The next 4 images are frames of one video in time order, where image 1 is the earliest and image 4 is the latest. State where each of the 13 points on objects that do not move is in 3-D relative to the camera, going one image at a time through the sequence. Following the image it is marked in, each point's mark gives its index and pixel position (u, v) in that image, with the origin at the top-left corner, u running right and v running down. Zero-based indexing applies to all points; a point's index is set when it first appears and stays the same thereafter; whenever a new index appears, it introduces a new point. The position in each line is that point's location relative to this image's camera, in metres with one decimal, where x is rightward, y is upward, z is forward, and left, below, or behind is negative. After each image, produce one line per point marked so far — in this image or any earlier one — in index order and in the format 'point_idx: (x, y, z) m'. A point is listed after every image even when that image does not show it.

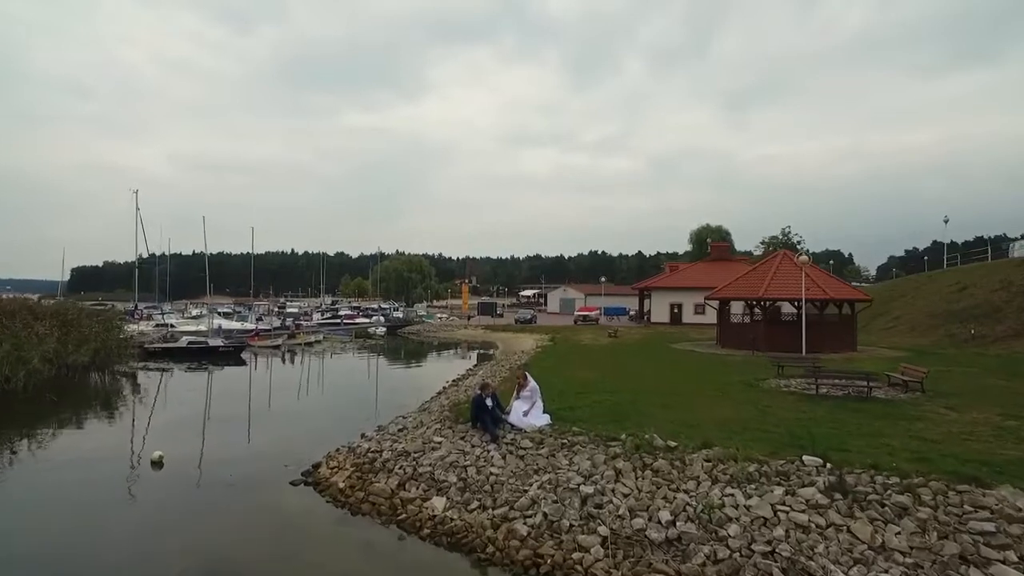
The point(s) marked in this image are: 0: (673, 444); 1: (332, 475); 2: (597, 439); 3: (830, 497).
0: (+2.6, -2.5, +10.5) m
1: (-3.4, -3.5, +12.4) m
2: (+1.4, -2.6, +11.1) m
3: (+4.1, -2.7, +8.4) m
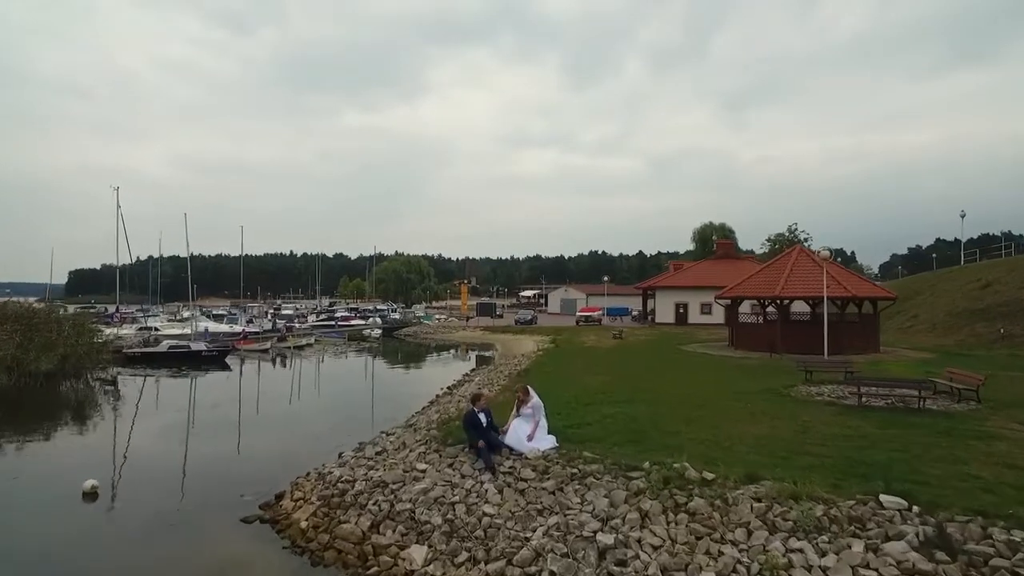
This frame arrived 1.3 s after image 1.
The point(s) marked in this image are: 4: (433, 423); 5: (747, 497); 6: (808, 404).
0: (+2.5, -2.4, +8.4) m
1: (-3.4, -3.5, +10.4) m
2: (+1.4, -2.5, +9.1) m
3: (+4.0, -2.6, +6.4) m
4: (-1.6, -2.7, +13.2) m
5: (+2.8, -2.5, +7.8) m
6: (+6.8, -2.6, +15.0) m
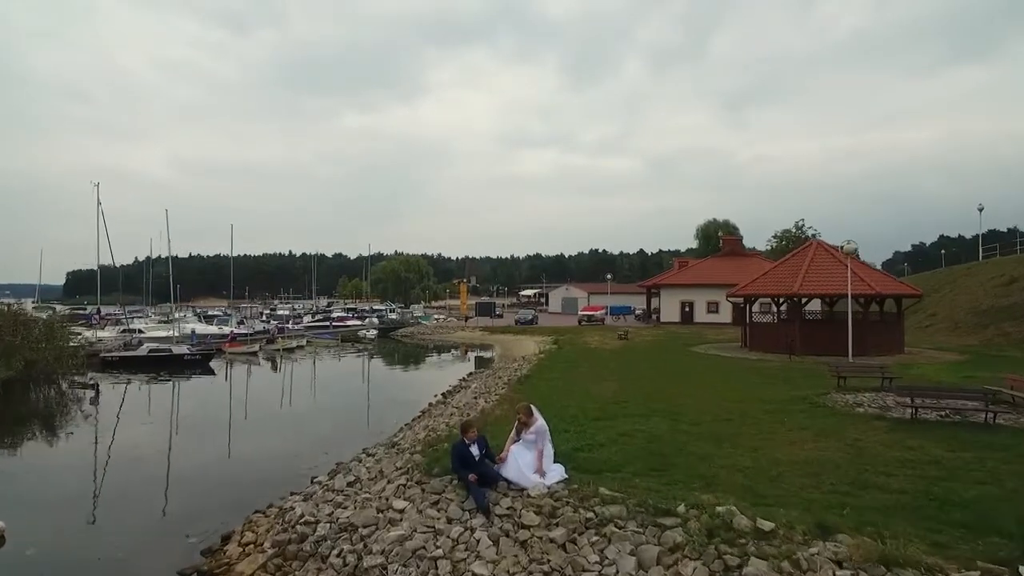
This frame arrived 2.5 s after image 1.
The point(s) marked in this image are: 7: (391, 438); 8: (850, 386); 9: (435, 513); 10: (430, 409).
0: (+2.5, -2.4, +6.5) m
1: (-3.4, -3.5, +8.4) m
2: (+1.4, -2.5, +7.1) m
3: (+4.0, -2.5, +4.4) m
4: (-1.6, -2.7, +11.3) m
5: (+2.8, -2.4, +5.8) m
6: (+6.7, -2.5, +13.0) m
7: (-2.5, -3.1, +13.7) m
8: (+8.7, -2.5, +17.0) m
9: (-0.9, -2.7, +8.0) m
10: (-2.2, -3.2, +17.9) m
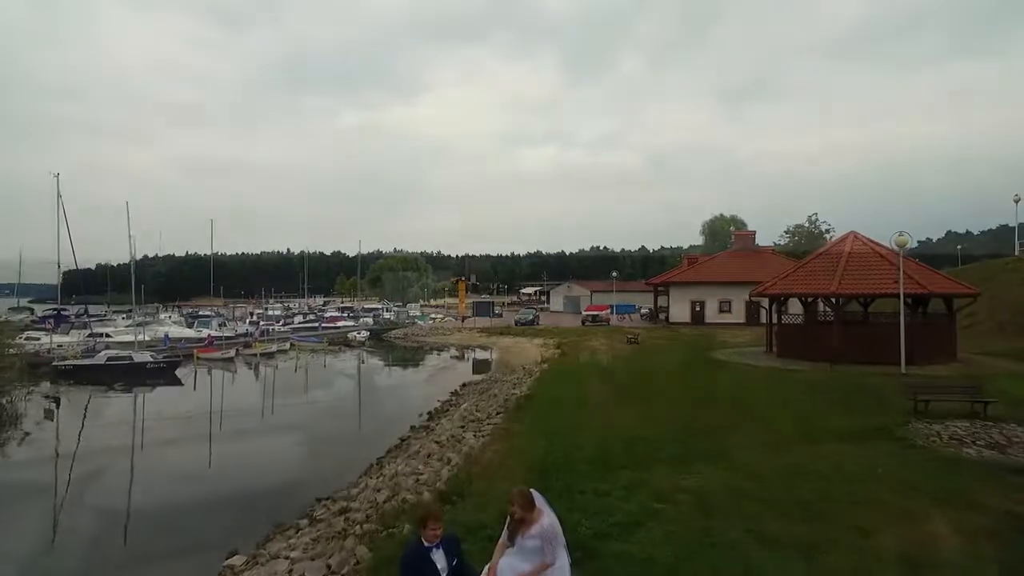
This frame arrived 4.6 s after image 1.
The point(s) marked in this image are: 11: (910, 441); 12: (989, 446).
0: (+2.4, -2.4, +3.1) m
1: (-3.5, -3.5, +5.0) m
2: (+1.3, -2.5, +3.7) m
3: (+3.9, -2.6, +1.0) m
4: (-1.7, -2.7, +7.9) m
5: (+2.7, -2.5, +2.4) m
6: (+6.7, -2.6, +9.6) m
7: (-2.6, -3.2, +10.2) m
8: (+8.6, -2.5, +13.6) m
9: (-1.0, -2.8, +4.6) m
10: (-2.3, -3.3, +14.4) m
11: (+6.8, -2.6, +11.2) m
12: (+7.8, -2.6, +10.8) m
